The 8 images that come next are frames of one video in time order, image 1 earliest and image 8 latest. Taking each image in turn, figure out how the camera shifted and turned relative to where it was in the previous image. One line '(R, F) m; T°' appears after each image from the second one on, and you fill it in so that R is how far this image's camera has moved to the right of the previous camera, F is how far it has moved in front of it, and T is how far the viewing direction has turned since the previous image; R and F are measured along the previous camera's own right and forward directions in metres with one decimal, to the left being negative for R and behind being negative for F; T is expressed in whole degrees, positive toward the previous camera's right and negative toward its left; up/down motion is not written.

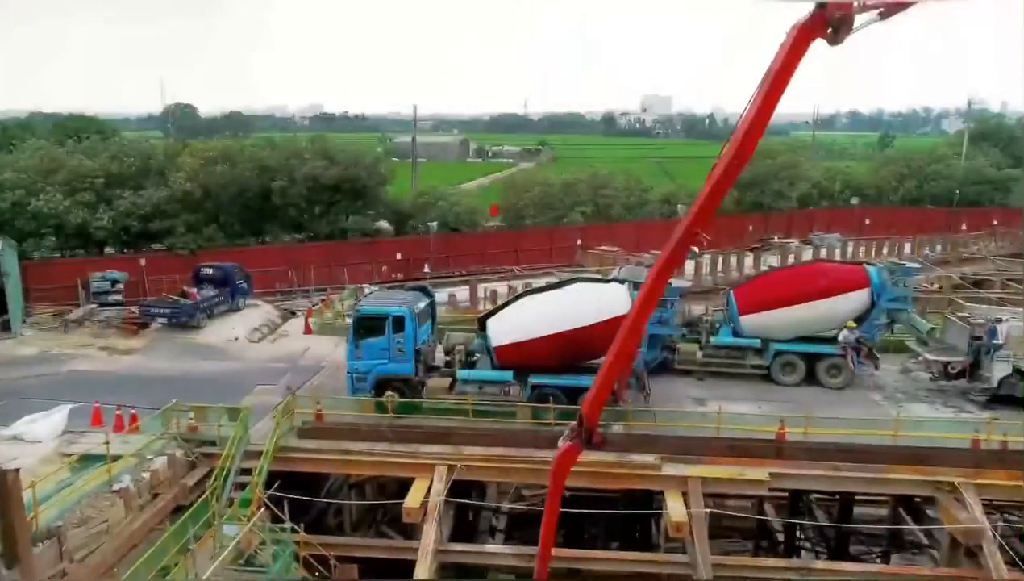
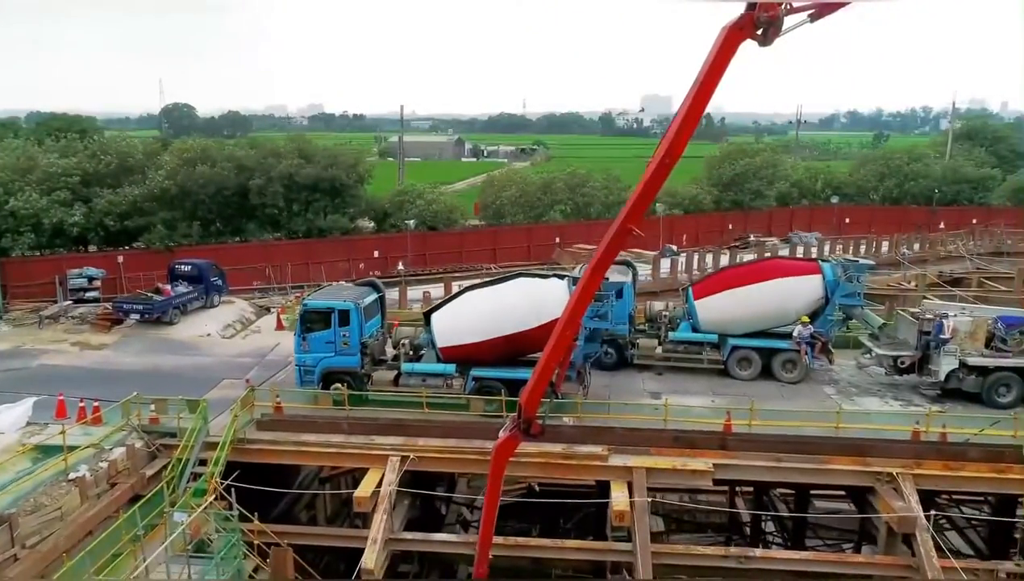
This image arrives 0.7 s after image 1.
(+0.8, -0.3) m; 0°
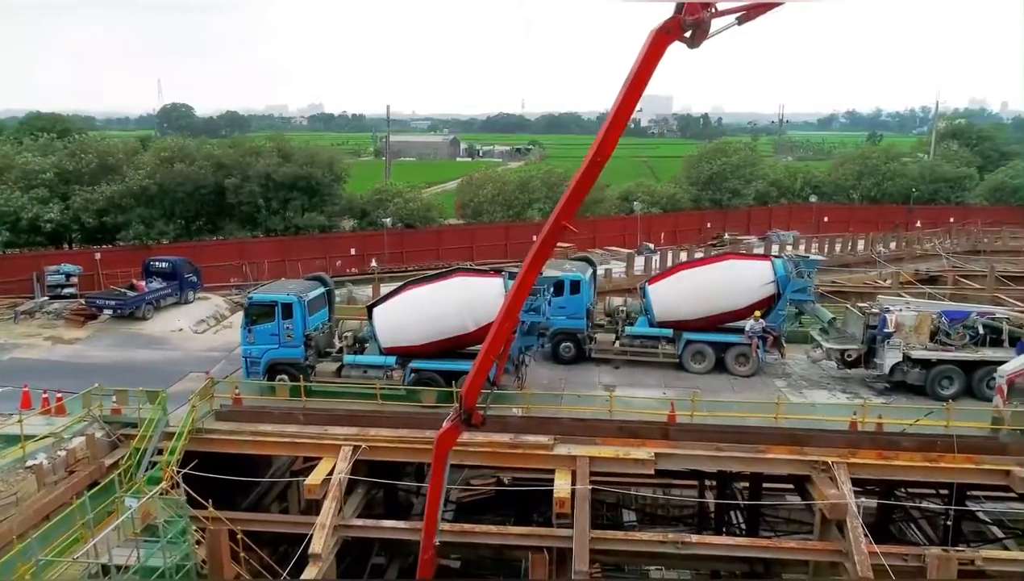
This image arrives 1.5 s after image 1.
(+0.9, -0.3) m; 0°
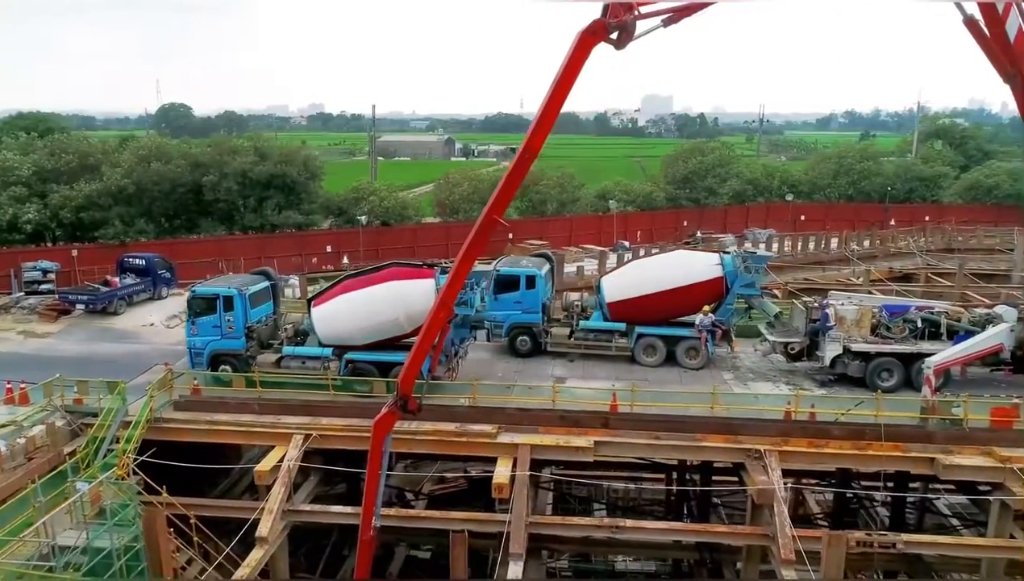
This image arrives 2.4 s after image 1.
(+1.0, -0.4) m; 0°
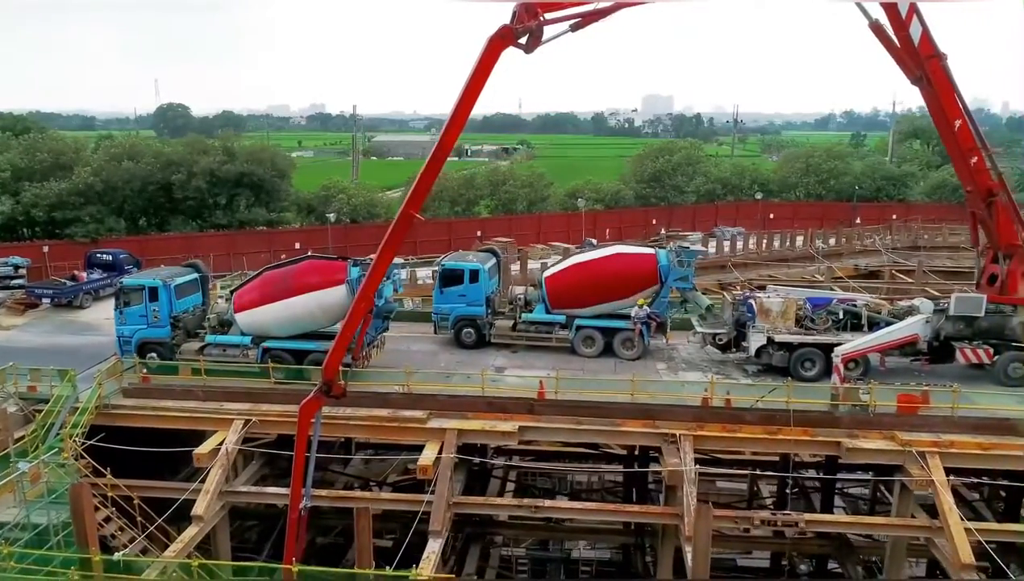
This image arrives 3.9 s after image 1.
(+1.3, -0.6) m; 0°
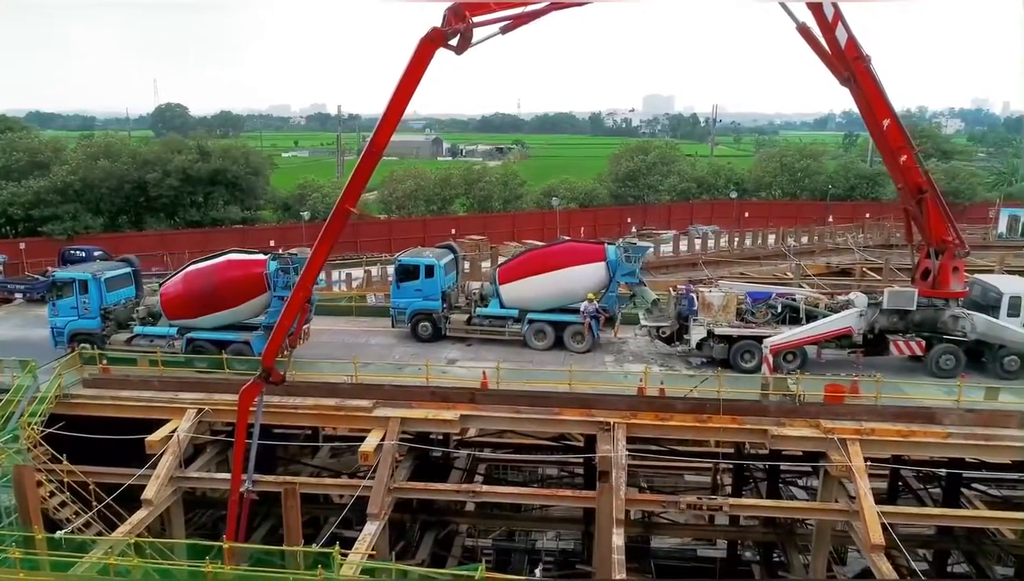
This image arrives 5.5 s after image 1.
(+1.1, -0.5) m; 0°
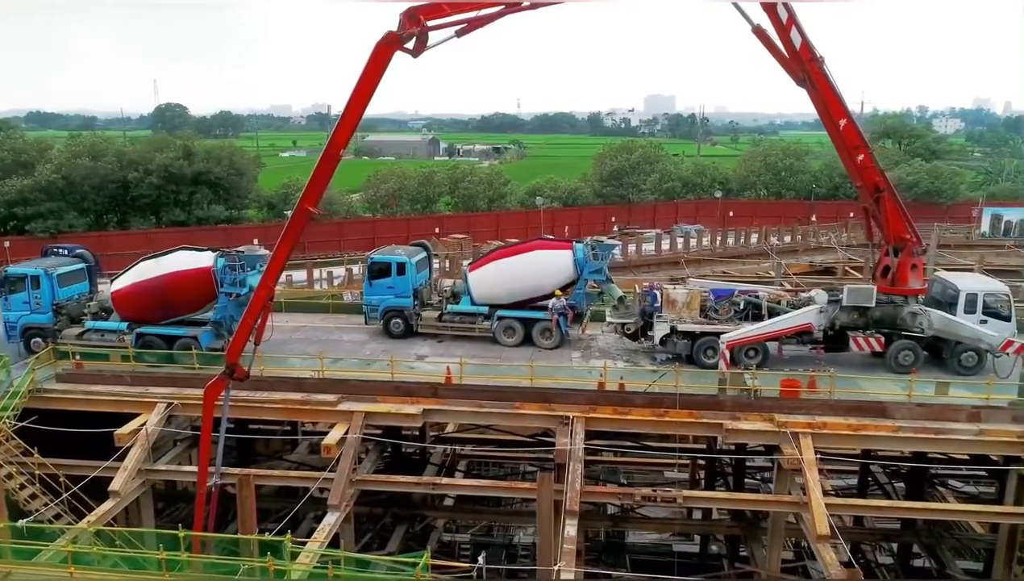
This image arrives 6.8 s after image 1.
(+0.8, -0.3) m; 0°
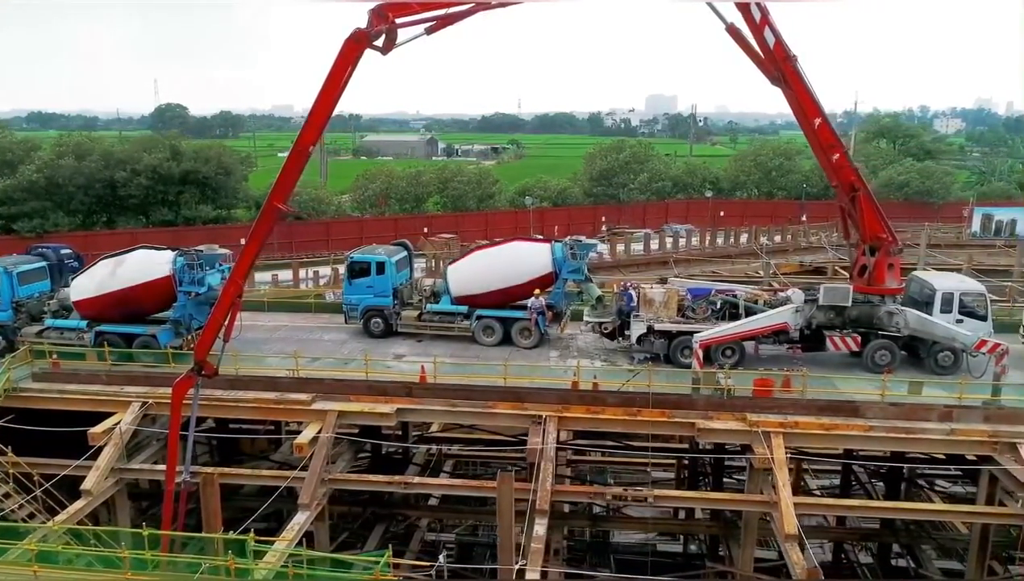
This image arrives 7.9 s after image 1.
(+0.5, 0.0) m; 0°
